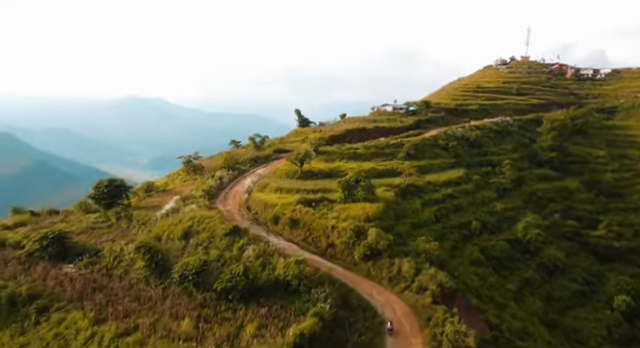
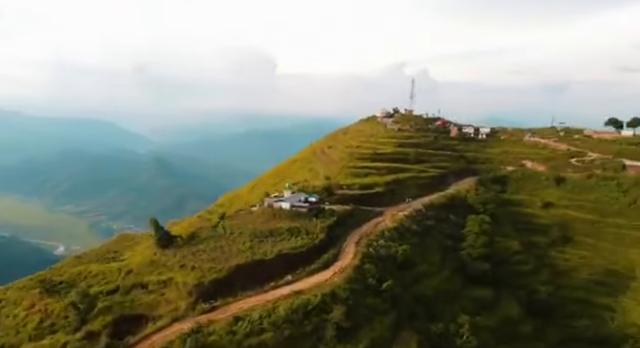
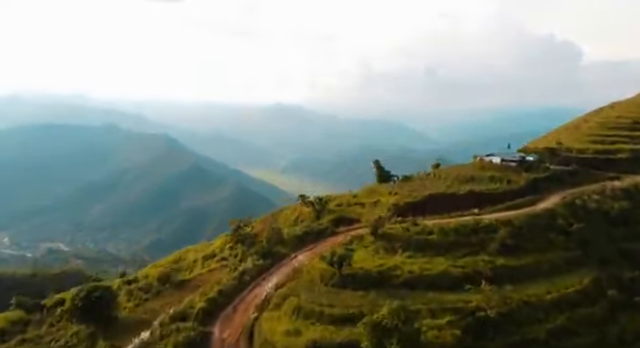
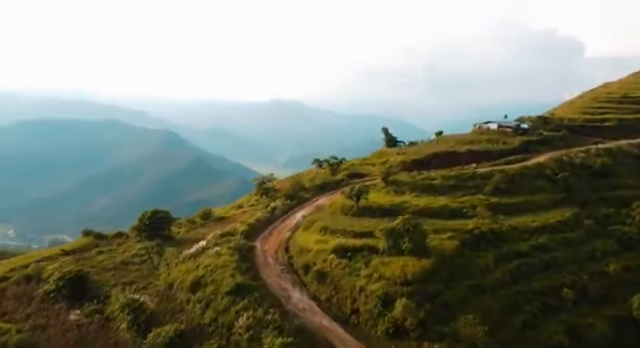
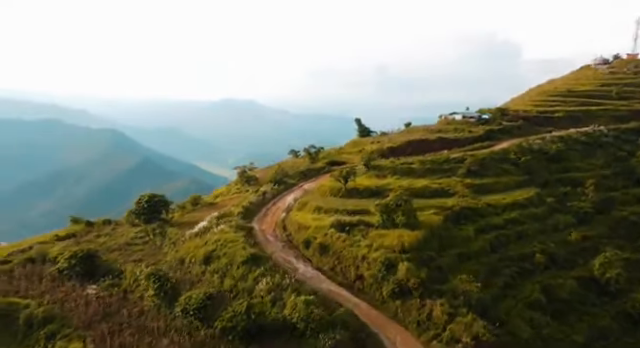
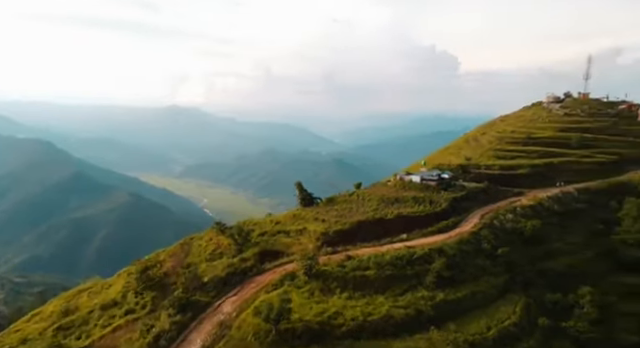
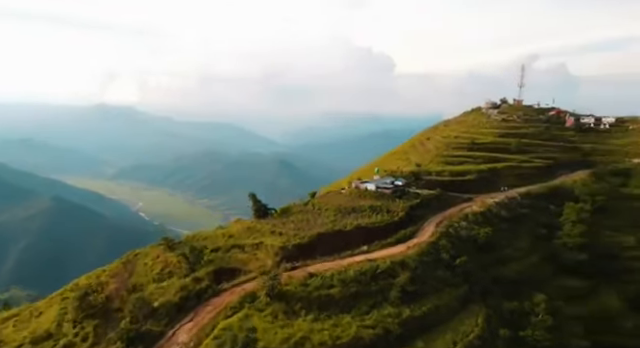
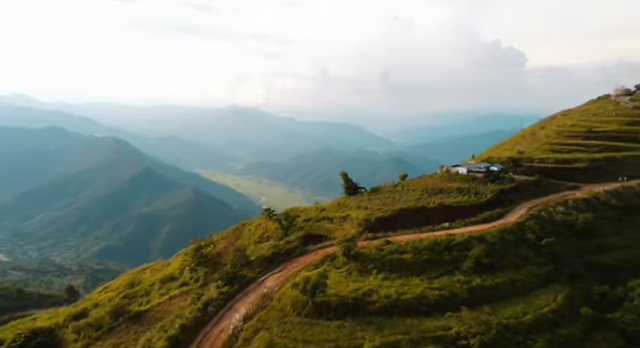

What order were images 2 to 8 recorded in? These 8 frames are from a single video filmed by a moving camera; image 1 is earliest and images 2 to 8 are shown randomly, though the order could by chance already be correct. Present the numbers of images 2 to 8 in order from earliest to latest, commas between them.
5, 4, 3, 8, 6, 7, 2
